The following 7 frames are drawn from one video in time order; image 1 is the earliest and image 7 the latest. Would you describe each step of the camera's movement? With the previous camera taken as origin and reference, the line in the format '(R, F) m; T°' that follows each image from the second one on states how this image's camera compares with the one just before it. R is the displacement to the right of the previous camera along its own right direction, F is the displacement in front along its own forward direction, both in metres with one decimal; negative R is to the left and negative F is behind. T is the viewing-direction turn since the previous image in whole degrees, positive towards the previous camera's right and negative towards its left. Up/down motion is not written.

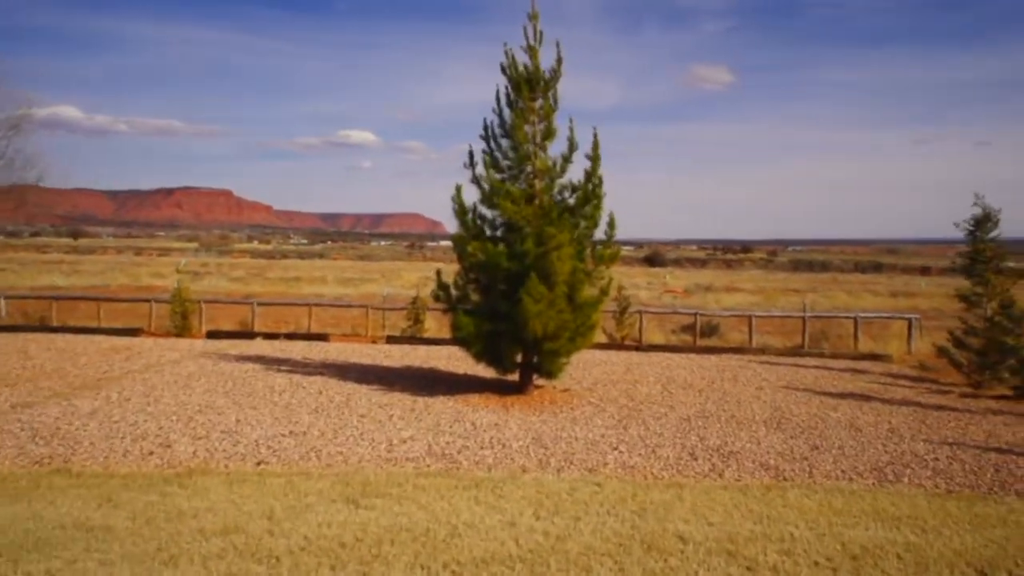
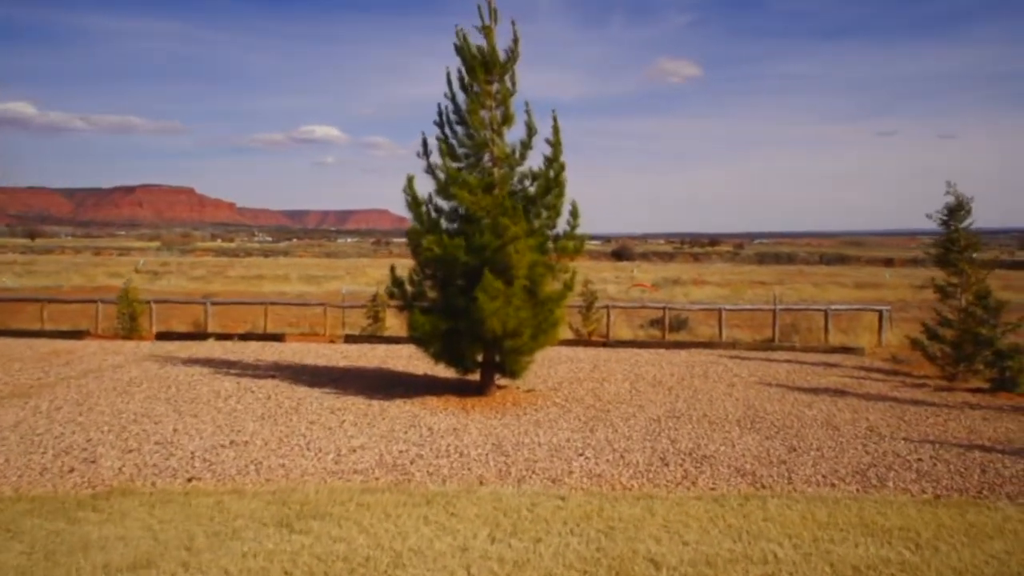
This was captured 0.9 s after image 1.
(+0.1, +0.7) m; +2°
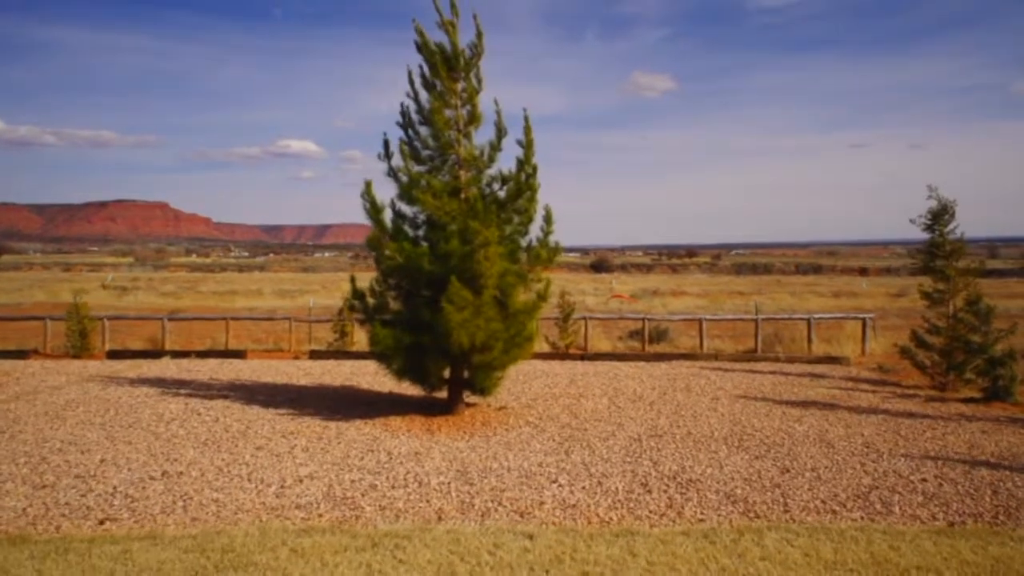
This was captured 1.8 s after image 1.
(+0.1, +0.9) m; +1°
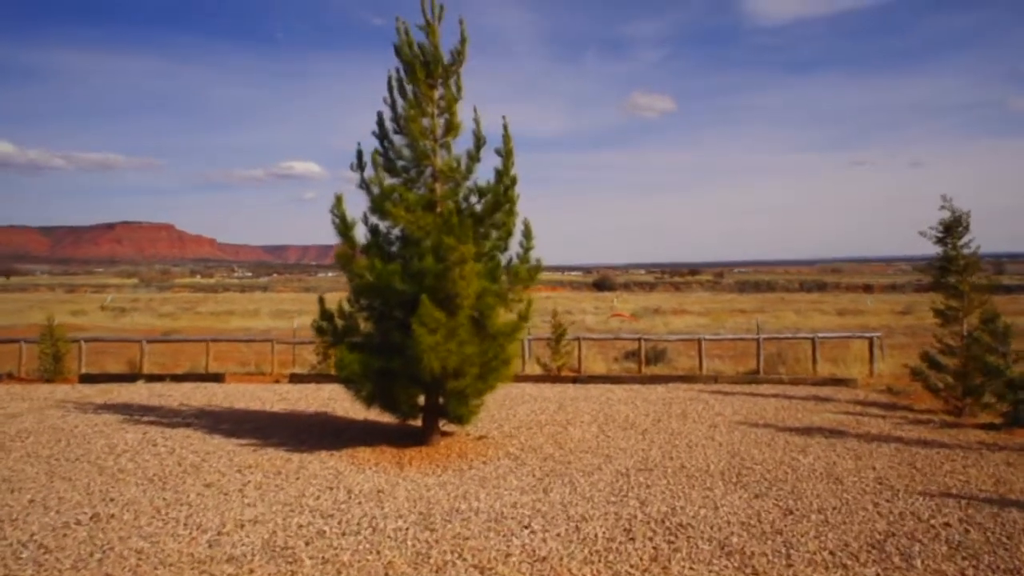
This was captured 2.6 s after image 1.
(+0.3, +0.9) m; 0°
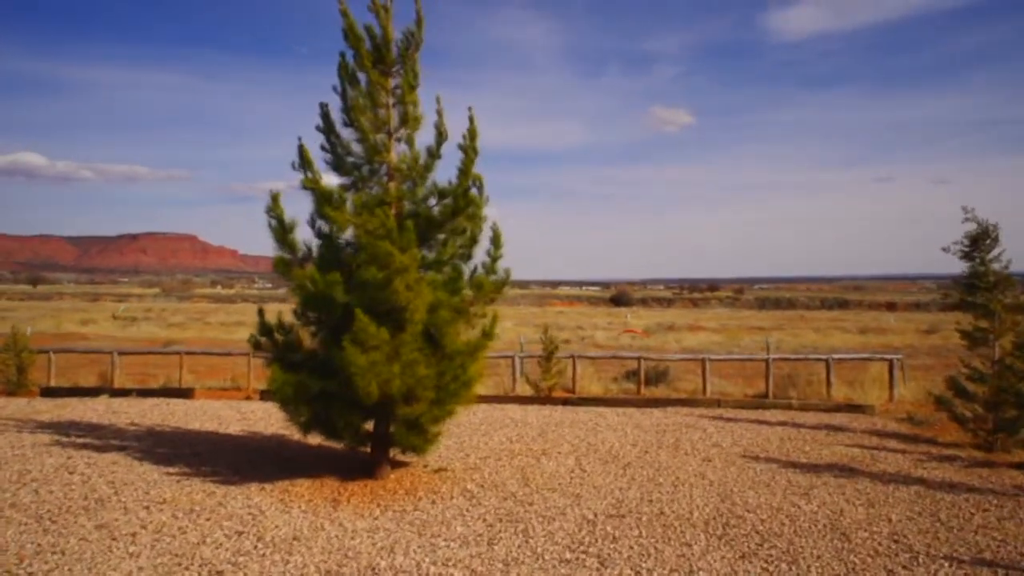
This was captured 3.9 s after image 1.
(+0.6, +1.4) m; -1°
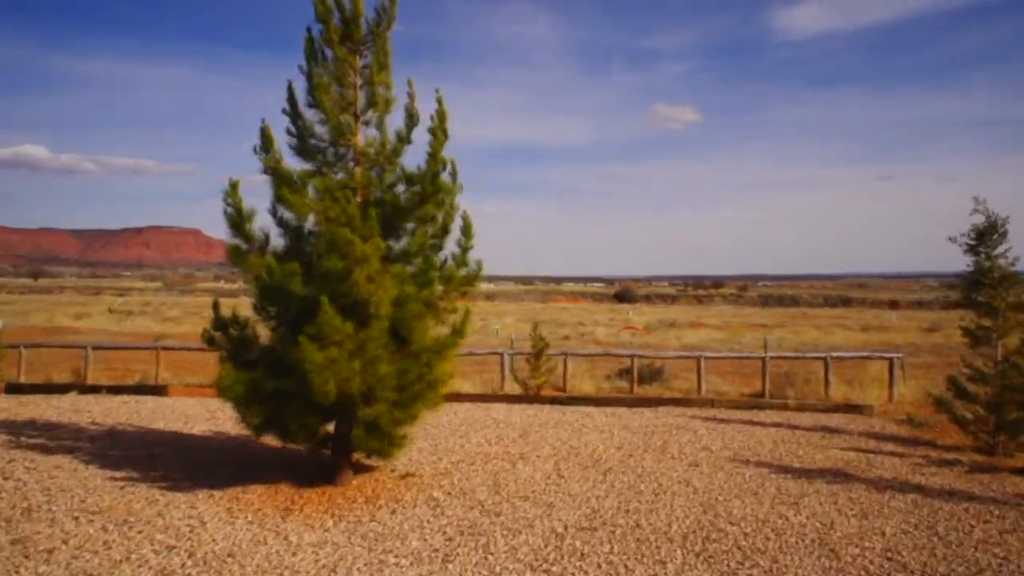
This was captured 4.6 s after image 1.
(+0.3, +0.7) m; 0°
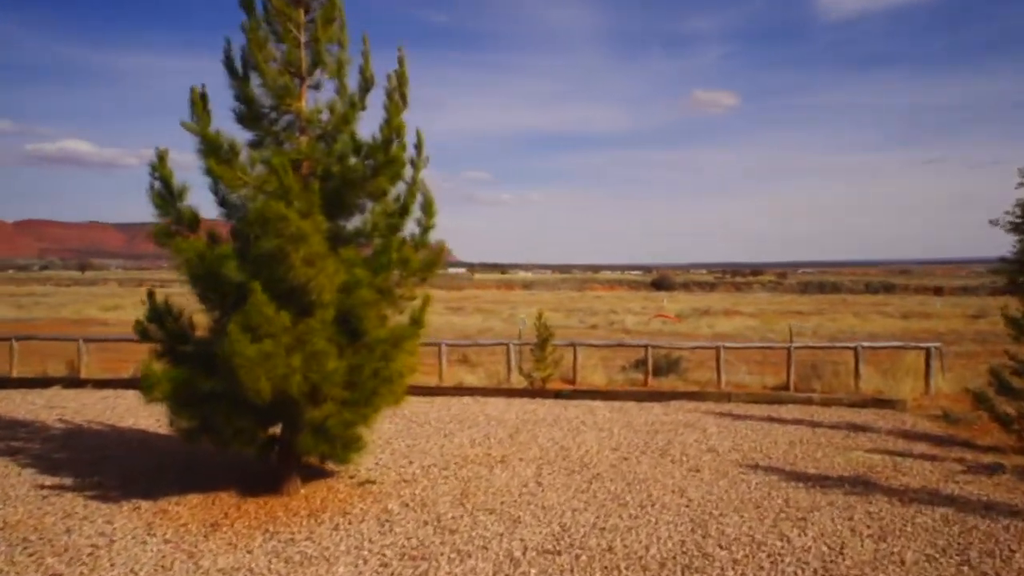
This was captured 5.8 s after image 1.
(+0.6, +1.1) m; -2°
